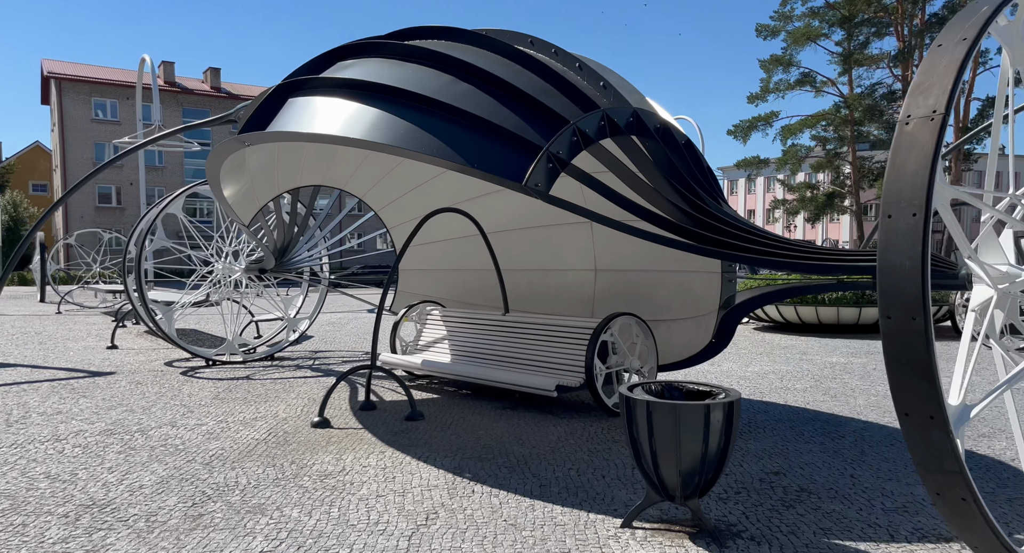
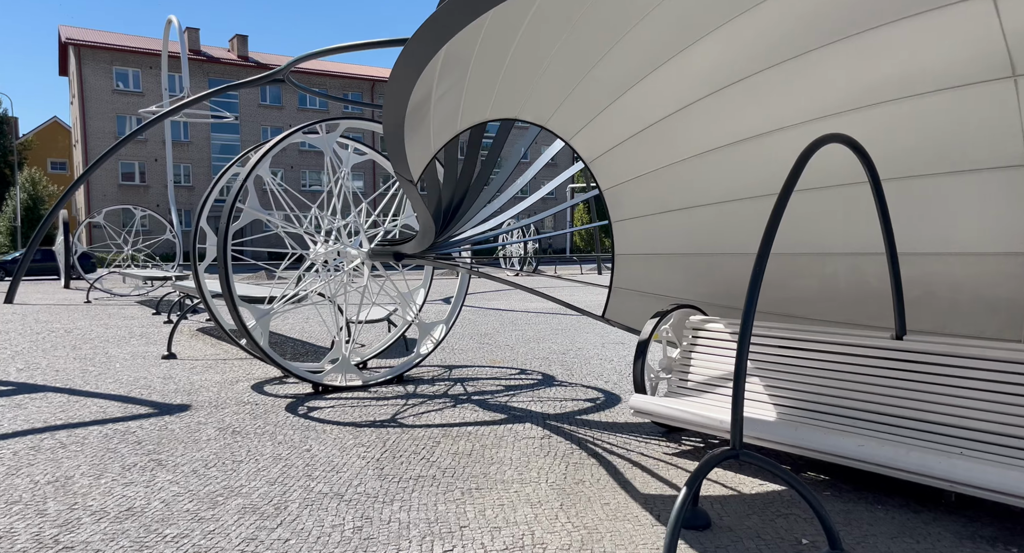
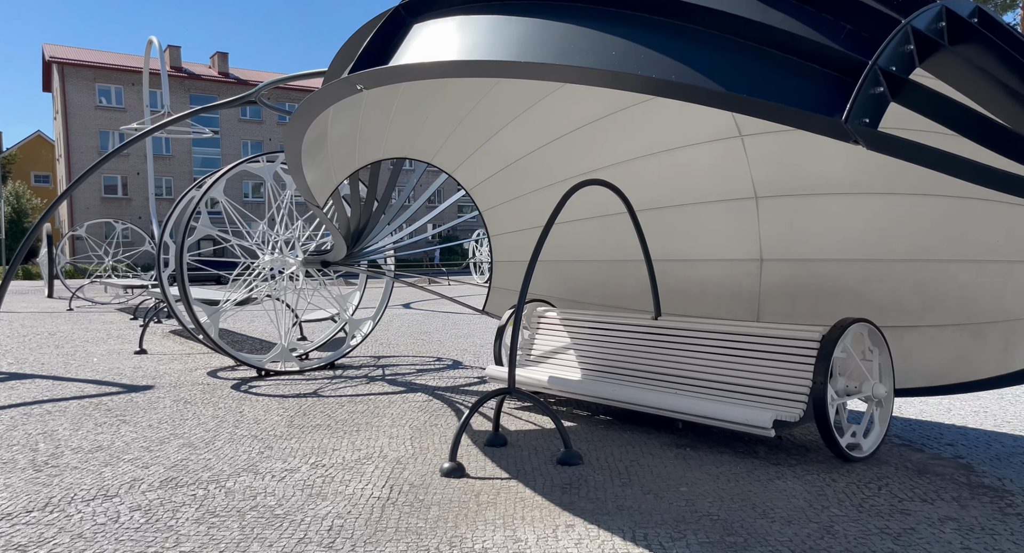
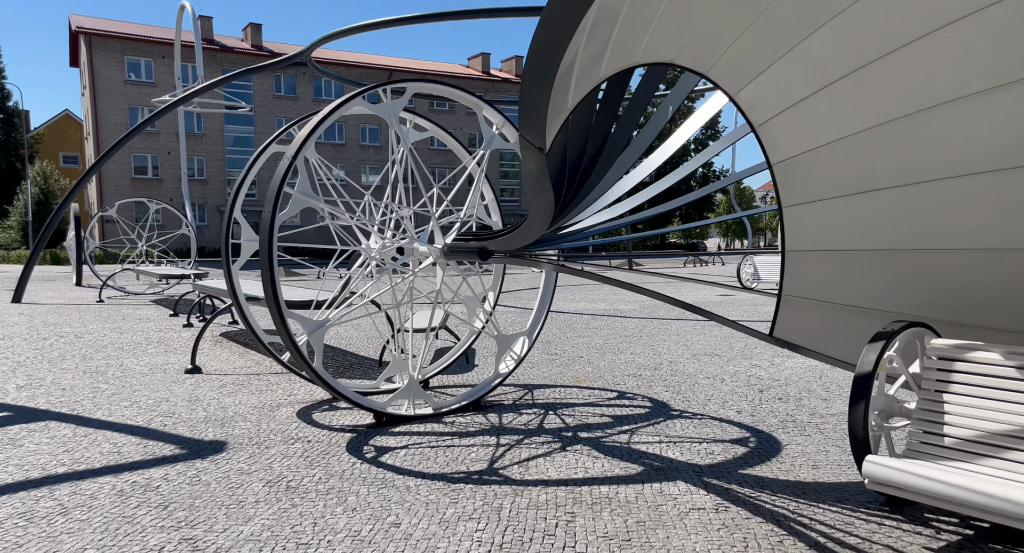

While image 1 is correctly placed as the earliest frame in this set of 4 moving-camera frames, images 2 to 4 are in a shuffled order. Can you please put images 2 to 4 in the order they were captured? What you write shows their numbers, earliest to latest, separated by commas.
3, 2, 4
